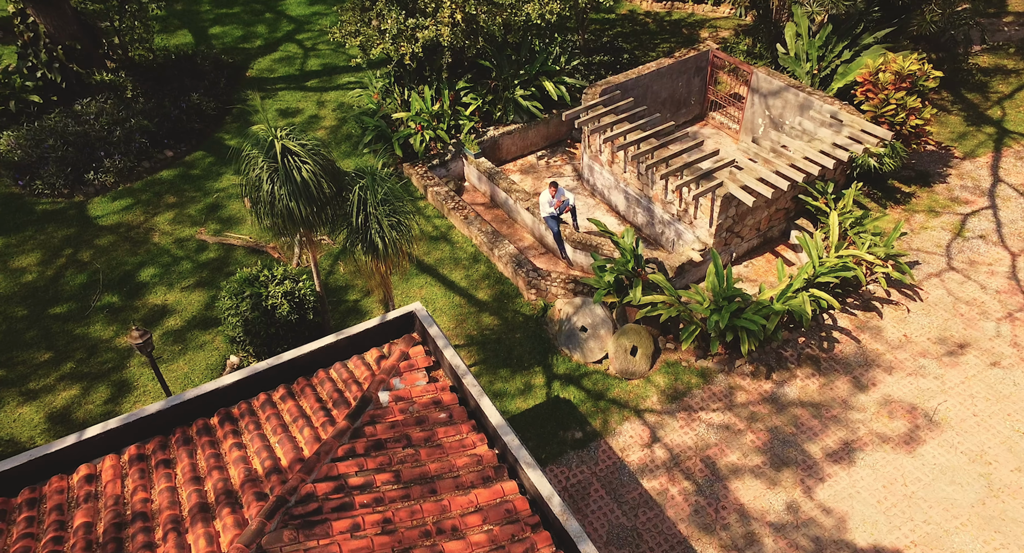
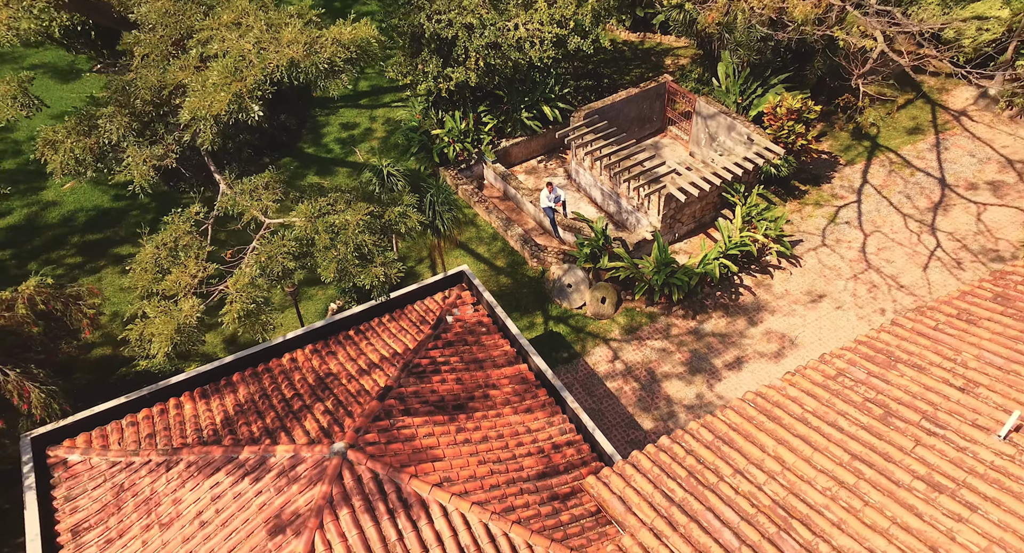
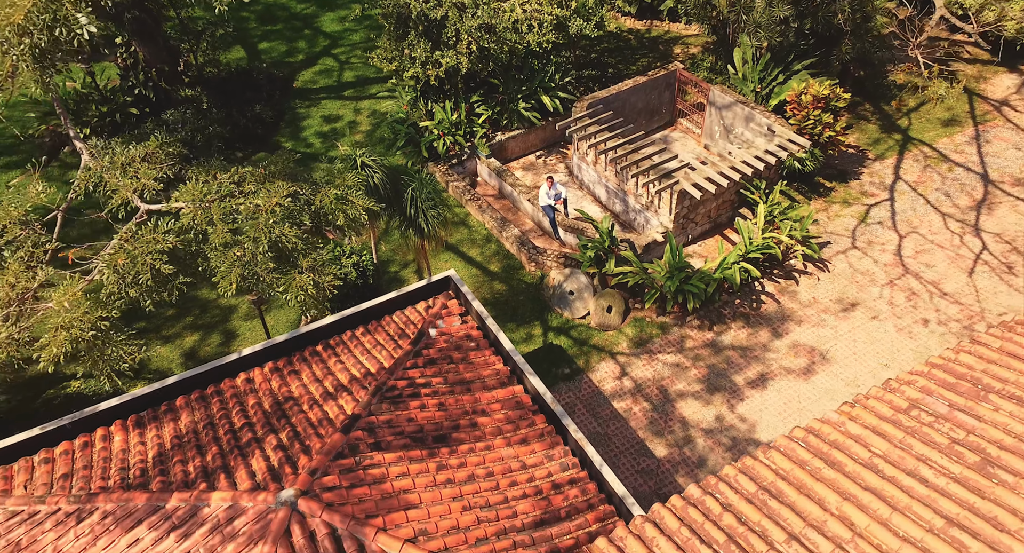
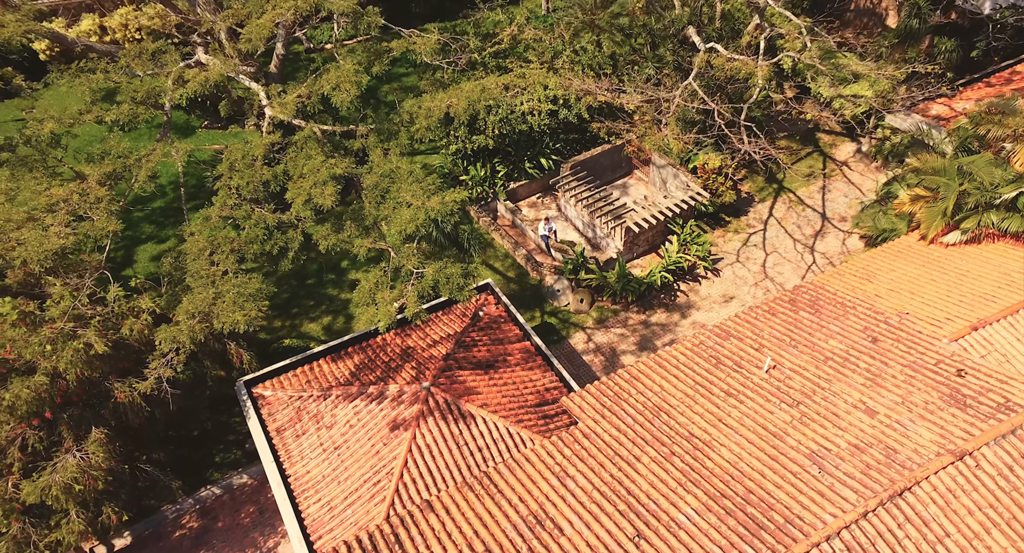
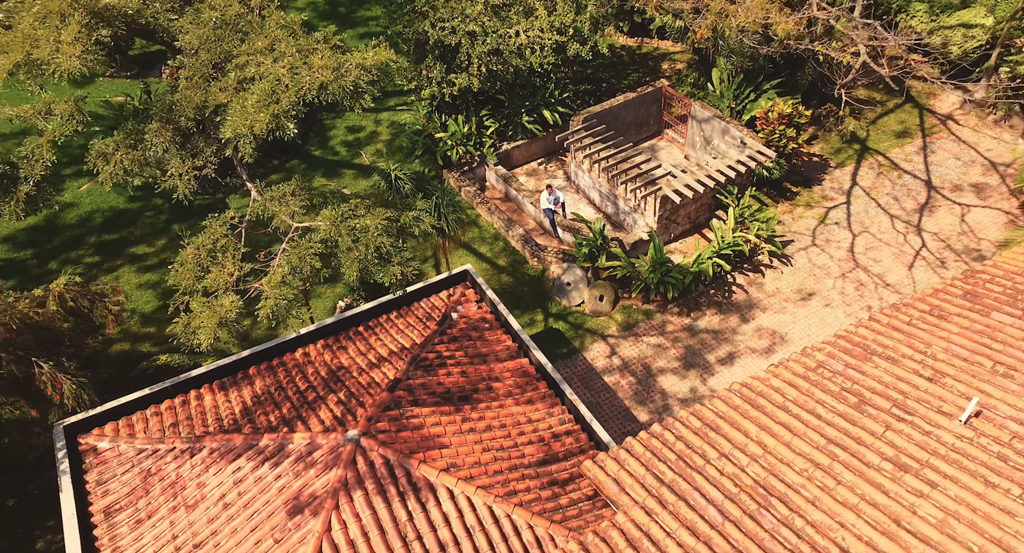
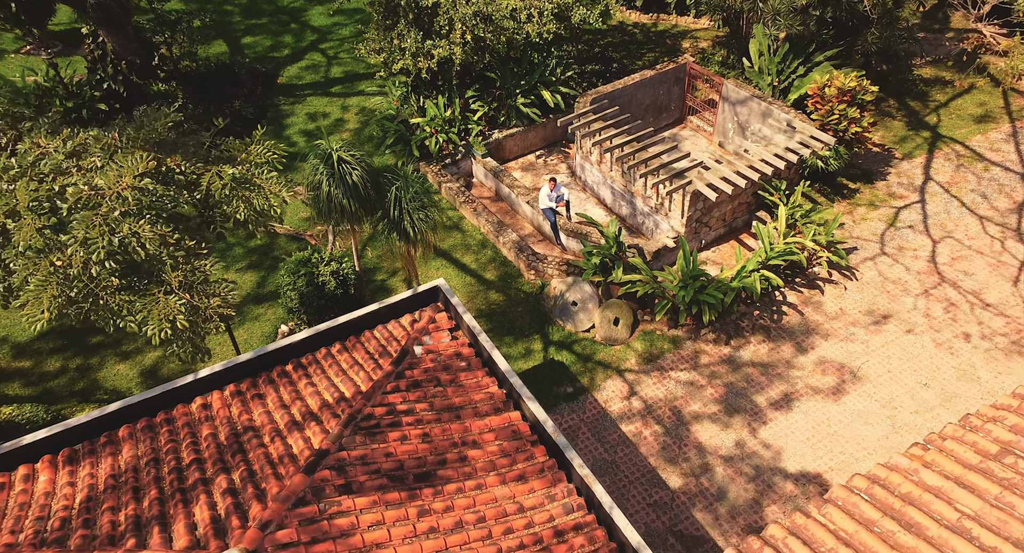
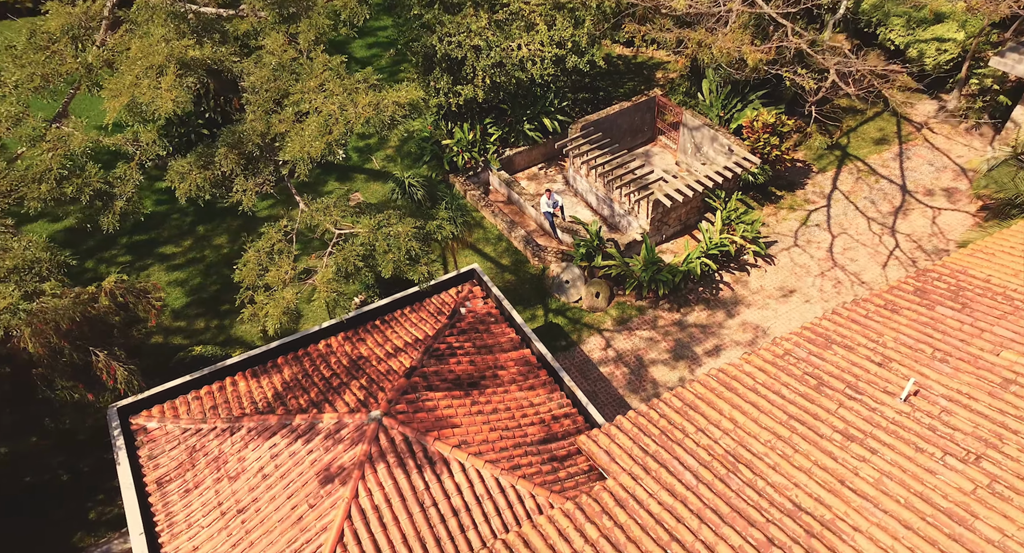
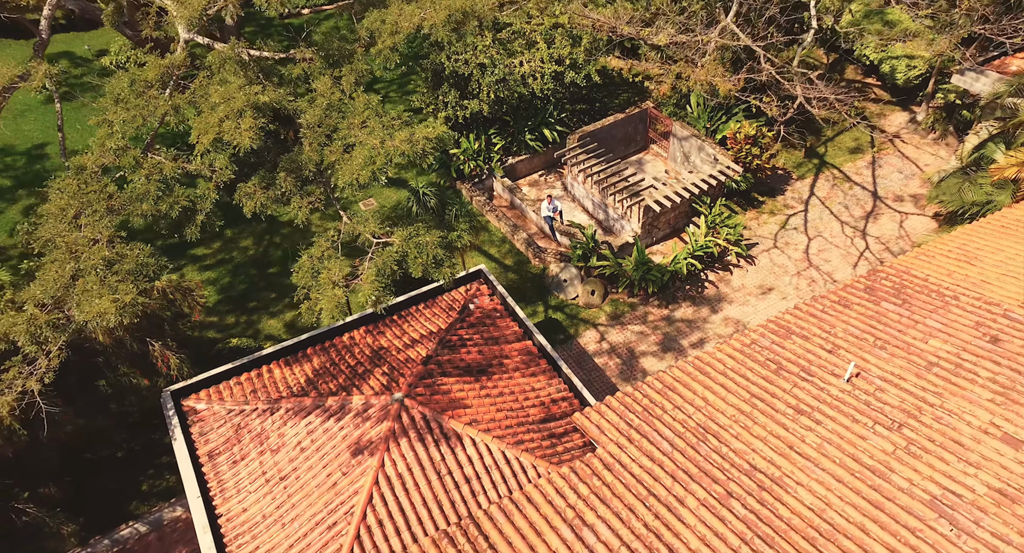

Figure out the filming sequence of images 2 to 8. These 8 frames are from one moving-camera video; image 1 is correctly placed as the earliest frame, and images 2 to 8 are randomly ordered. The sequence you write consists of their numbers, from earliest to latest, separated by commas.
6, 3, 2, 5, 7, 8, 4
